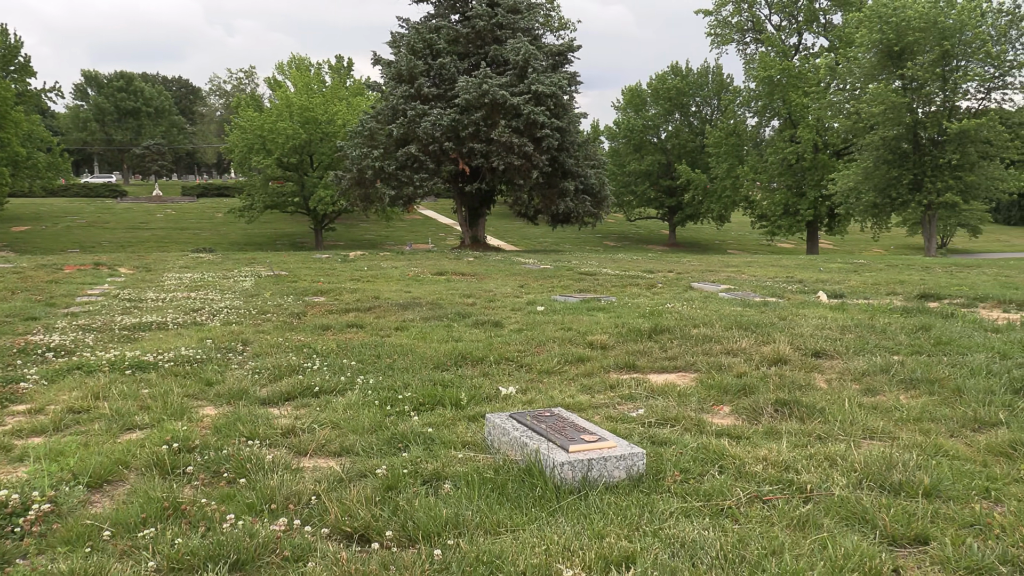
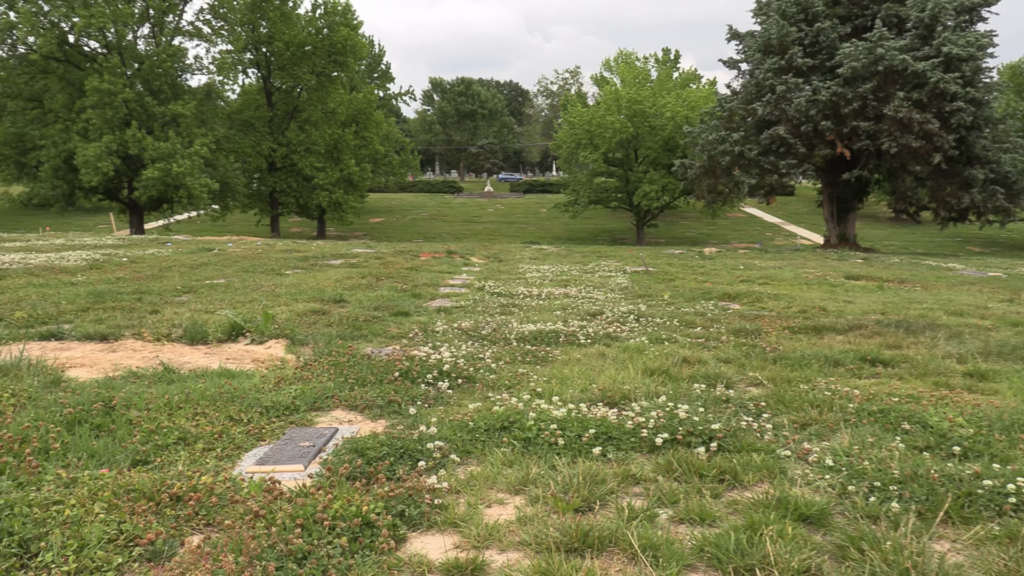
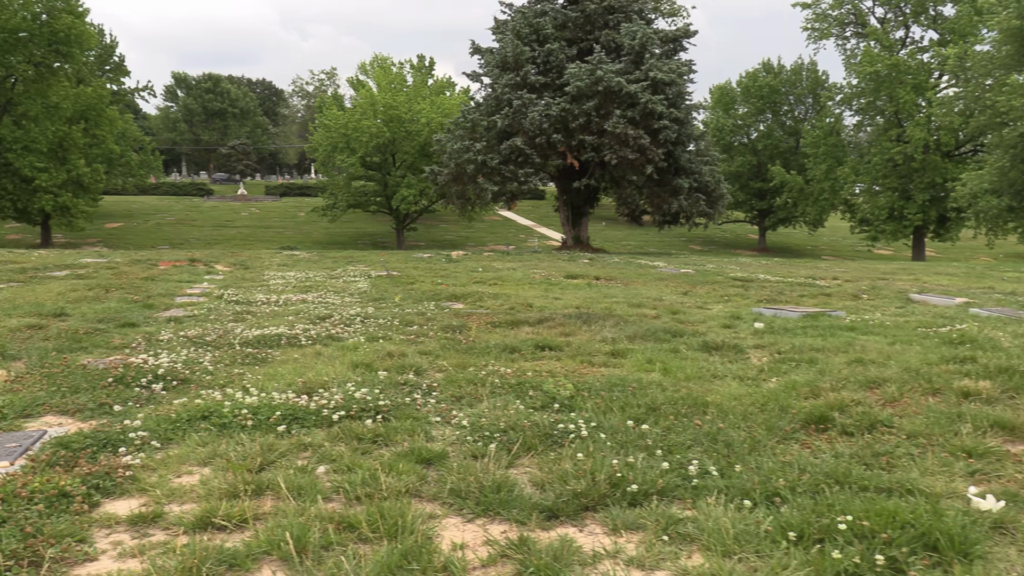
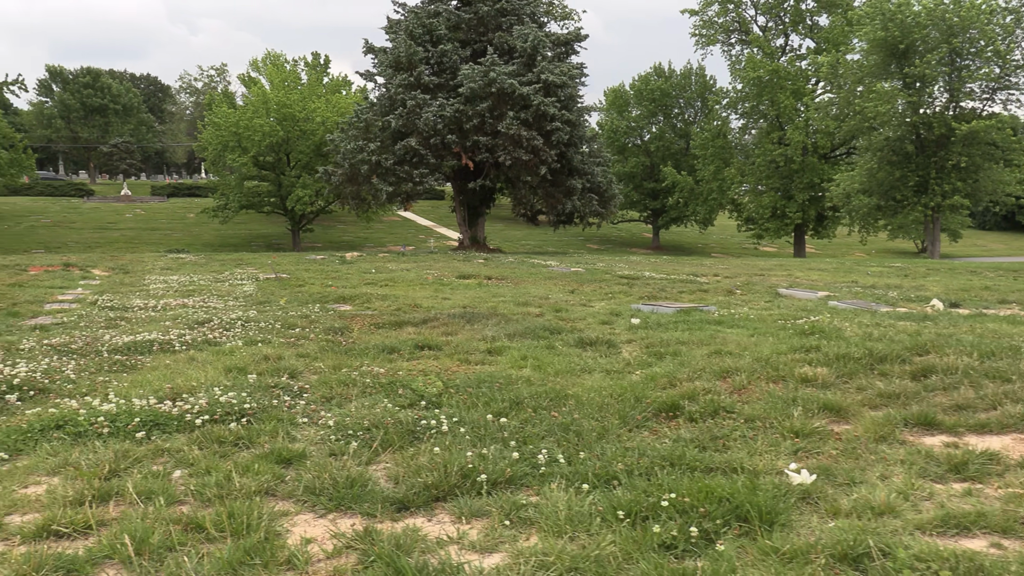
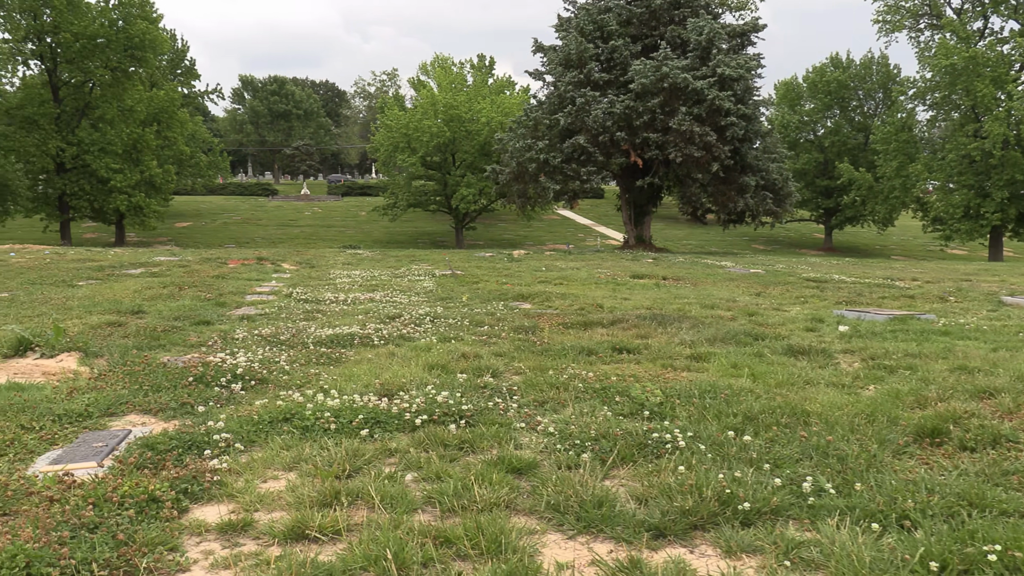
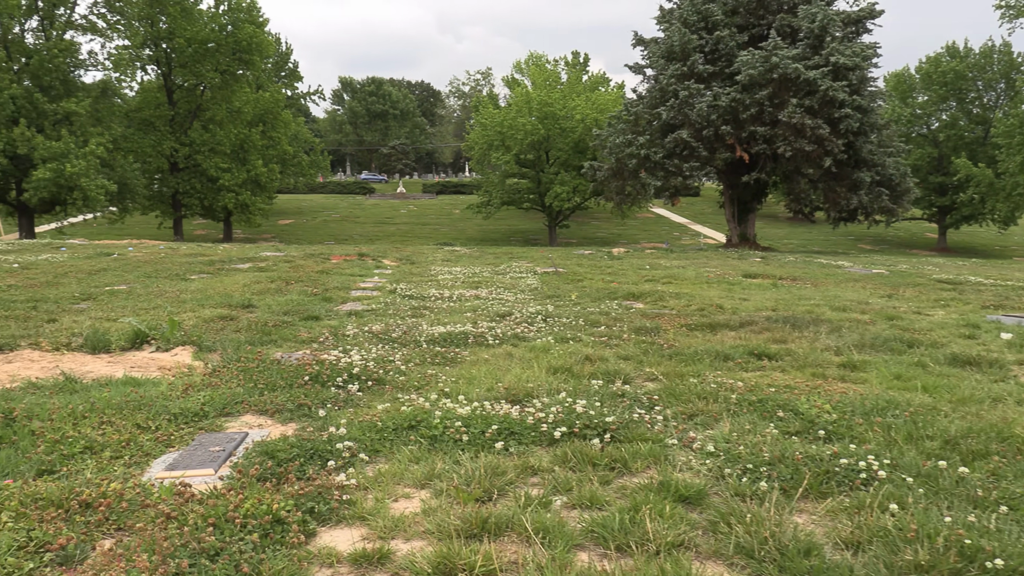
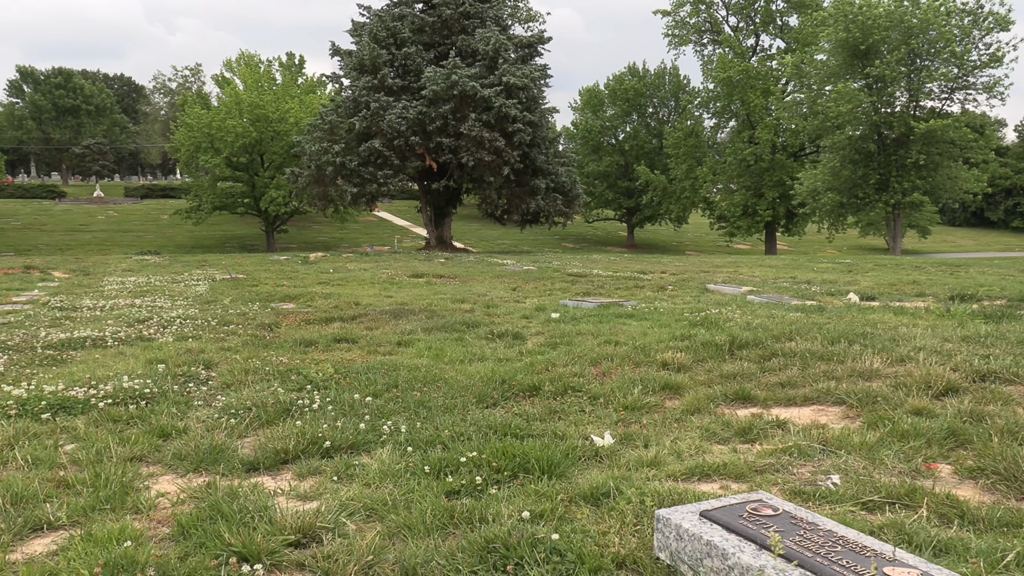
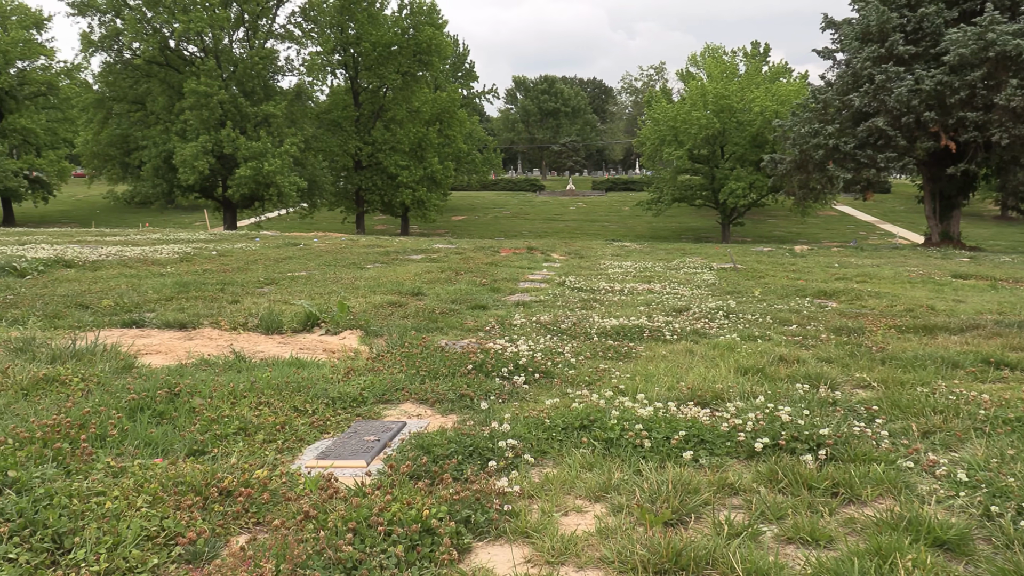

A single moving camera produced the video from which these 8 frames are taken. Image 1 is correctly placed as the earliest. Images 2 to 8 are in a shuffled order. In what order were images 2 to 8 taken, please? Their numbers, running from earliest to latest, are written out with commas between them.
7, 4, 3, 5, 6, 2, 8
